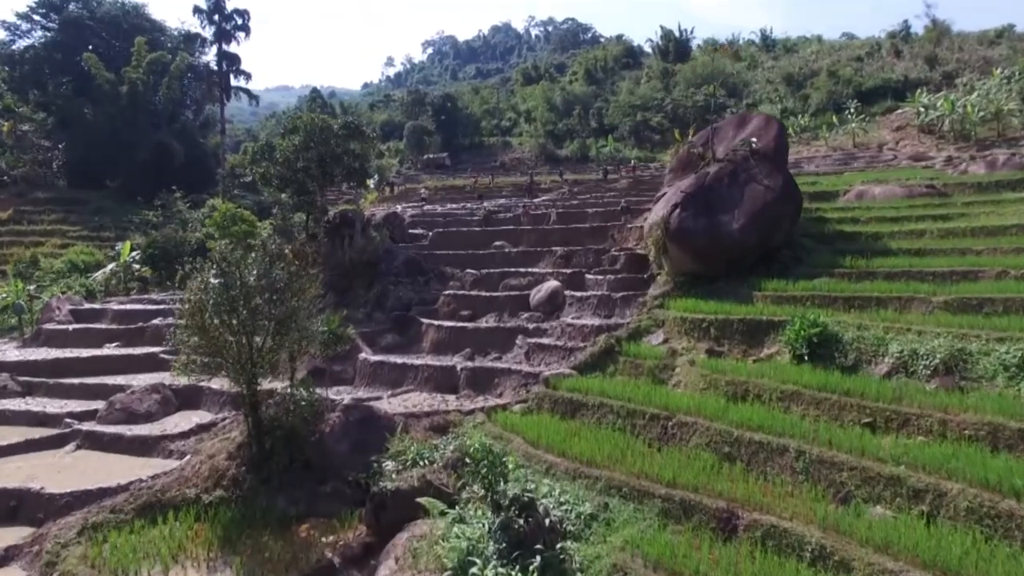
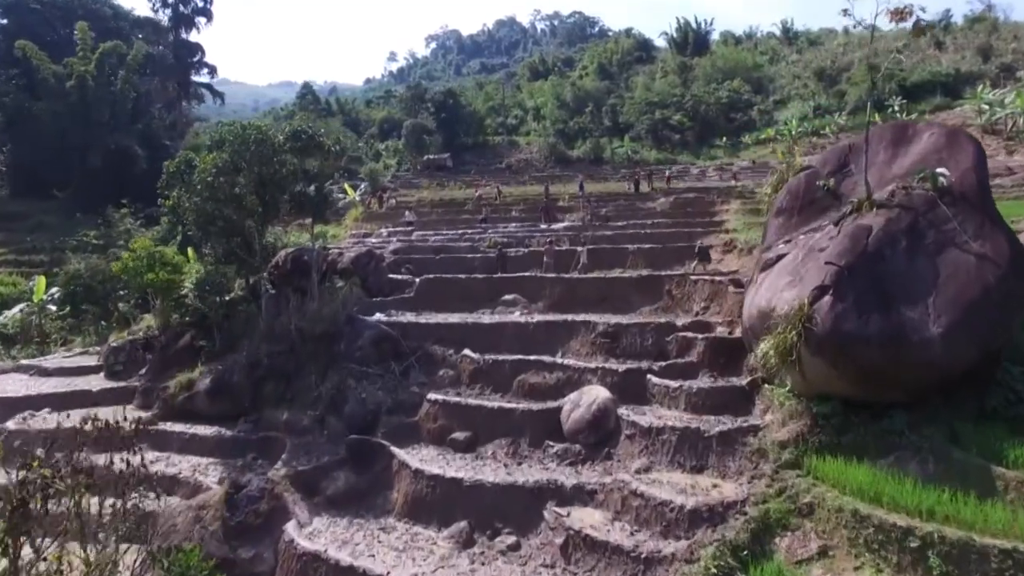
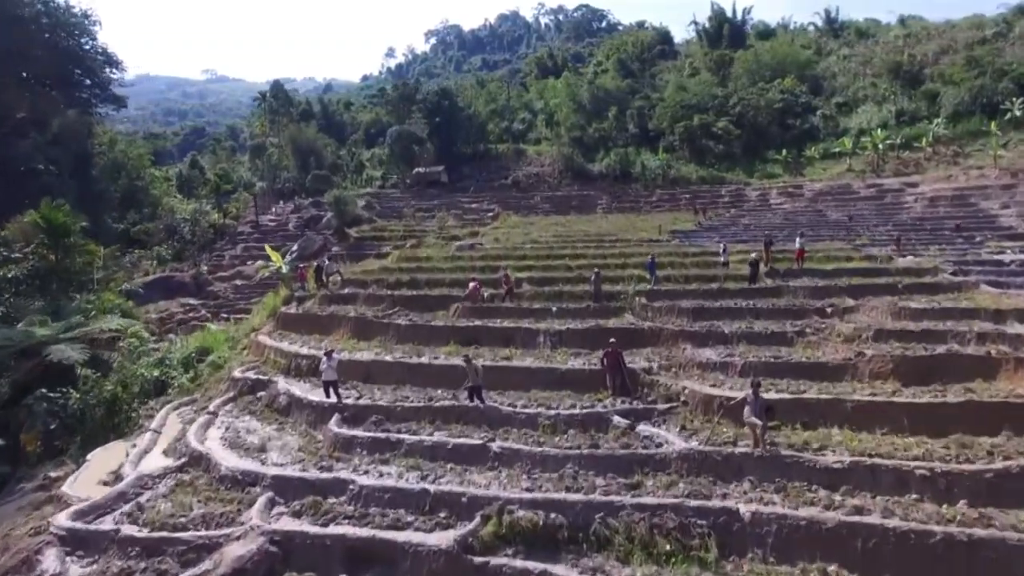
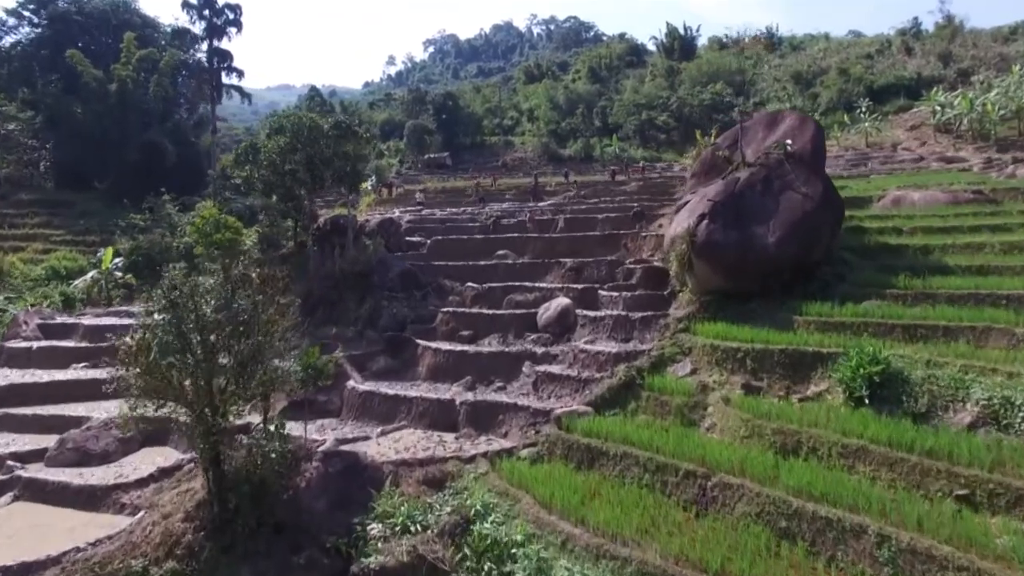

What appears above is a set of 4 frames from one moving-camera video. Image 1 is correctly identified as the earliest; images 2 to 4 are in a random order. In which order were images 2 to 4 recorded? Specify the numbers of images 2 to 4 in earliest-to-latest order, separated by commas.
4, 2, 3
